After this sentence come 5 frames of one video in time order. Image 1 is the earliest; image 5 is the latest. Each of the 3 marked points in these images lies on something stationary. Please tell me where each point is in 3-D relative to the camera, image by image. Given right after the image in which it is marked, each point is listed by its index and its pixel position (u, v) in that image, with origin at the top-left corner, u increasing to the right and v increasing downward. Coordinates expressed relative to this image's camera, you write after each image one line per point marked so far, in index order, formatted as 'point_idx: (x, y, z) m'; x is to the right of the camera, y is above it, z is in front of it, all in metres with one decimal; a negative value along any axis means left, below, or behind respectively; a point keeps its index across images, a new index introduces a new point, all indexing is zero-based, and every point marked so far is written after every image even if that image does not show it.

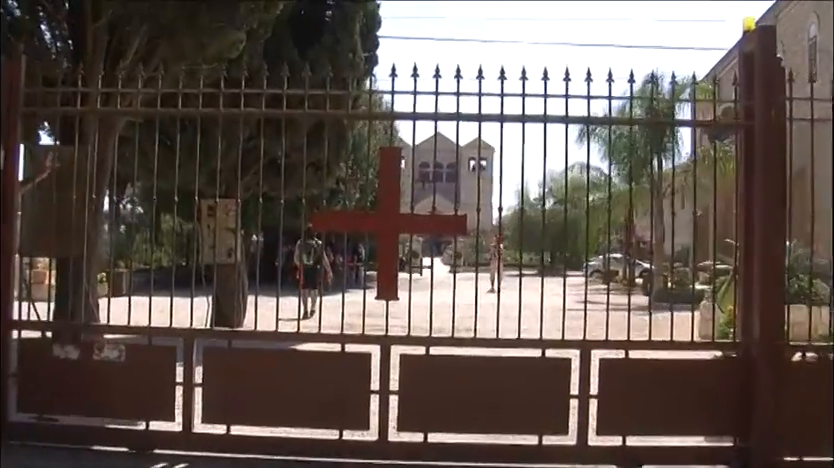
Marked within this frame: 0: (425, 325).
0: (+0.1, -1.2, +15.4) m
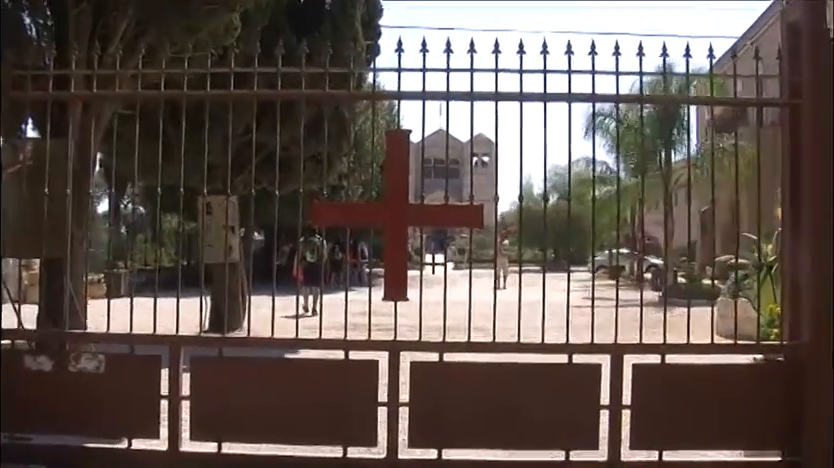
0: (+0.2, -1.2, +14.9) m
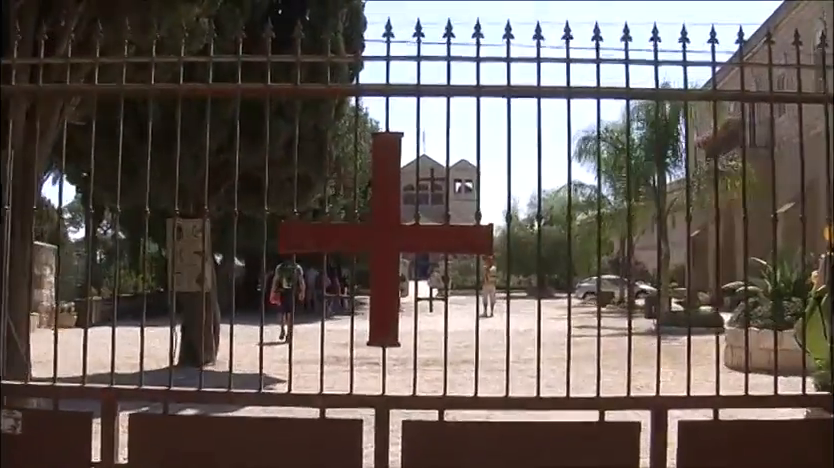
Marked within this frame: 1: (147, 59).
0: (0.0, -1.5, +13.9) m
1: (-1.1, +0.7, +4.7) m
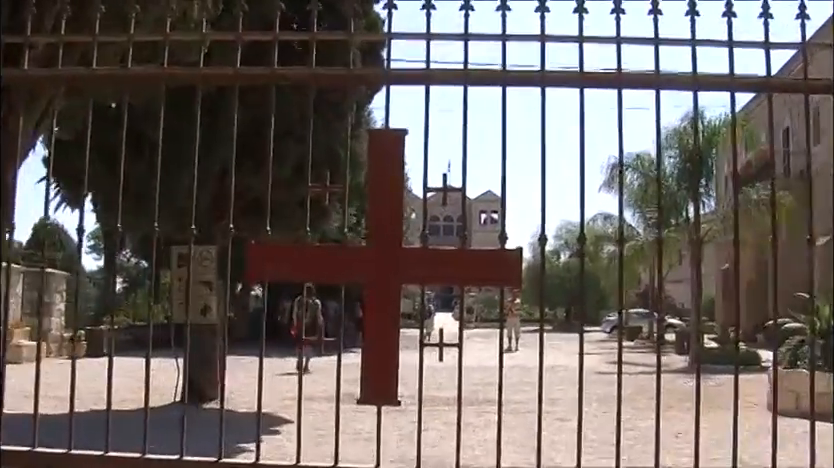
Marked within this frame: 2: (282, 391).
0: (+0.2, -1.8, +13.0) m
1: (-1.0, +0.6, +3.9) m
2: (-1.6, -1.8, +13.3) m
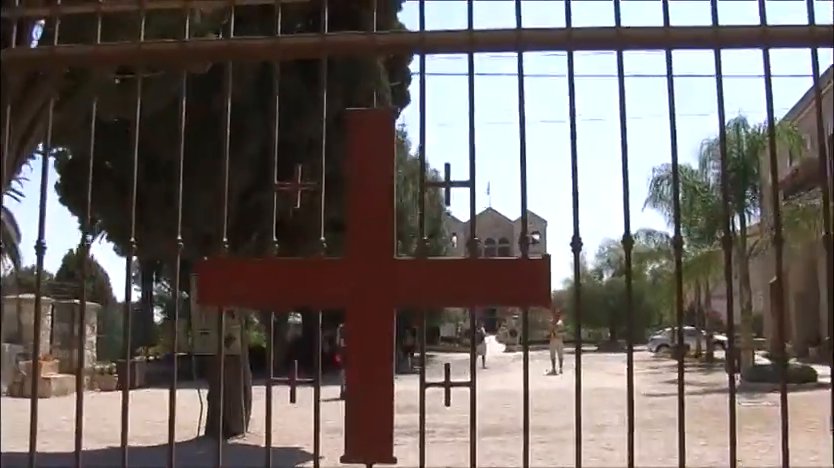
0: (+0.6, -2.0, +12.3) m
1: (-1.0, +0.6, +3.3) m
2: (-1.2, -2.0, +12.7) m
